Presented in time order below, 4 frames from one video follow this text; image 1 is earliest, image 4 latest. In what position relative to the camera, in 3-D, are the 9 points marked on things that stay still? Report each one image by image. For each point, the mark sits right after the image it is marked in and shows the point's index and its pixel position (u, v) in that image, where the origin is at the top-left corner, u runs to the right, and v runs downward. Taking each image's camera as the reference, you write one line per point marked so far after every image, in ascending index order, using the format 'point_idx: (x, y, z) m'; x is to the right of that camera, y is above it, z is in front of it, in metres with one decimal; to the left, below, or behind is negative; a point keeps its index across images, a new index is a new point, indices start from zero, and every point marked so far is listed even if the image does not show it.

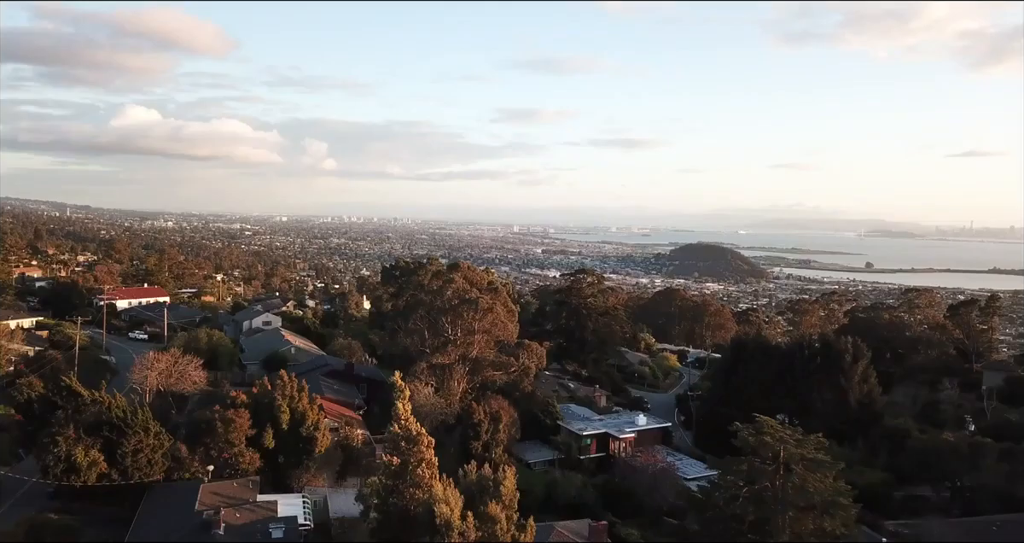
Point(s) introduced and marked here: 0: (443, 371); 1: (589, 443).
0: (-1.7, -2.5, +19.3) m
1: (+1.9, -4.1, +18.7) m
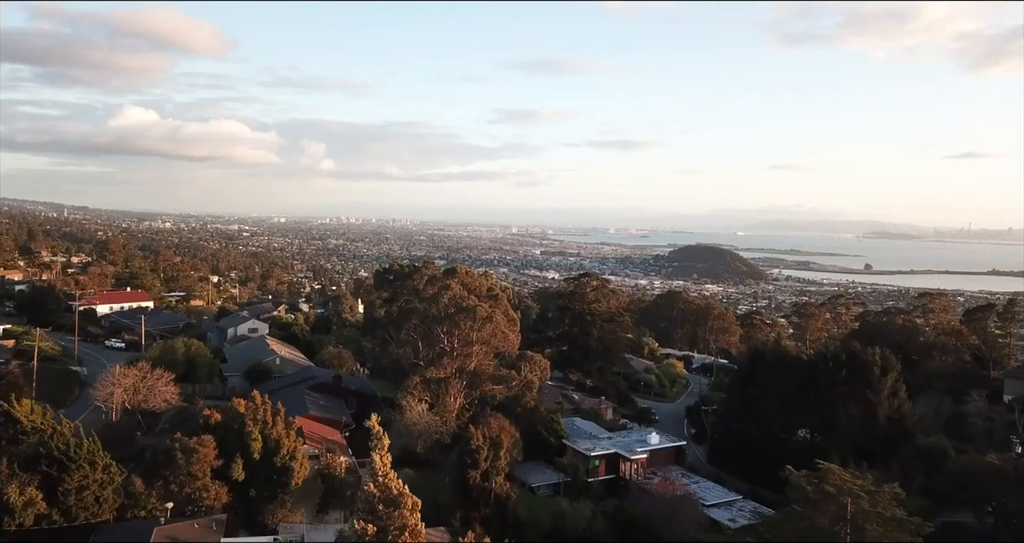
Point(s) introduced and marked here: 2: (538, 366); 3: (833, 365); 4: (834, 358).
0: (-1.7, -2.6, +17.7) m
1: (+1.9, -4.3, +17.2) m
2: (+0.6, -2.3, +18.8) m
3: (+8.3, -2.4, +19.9) m
4: (+8.3, -2.3, +20.0) m
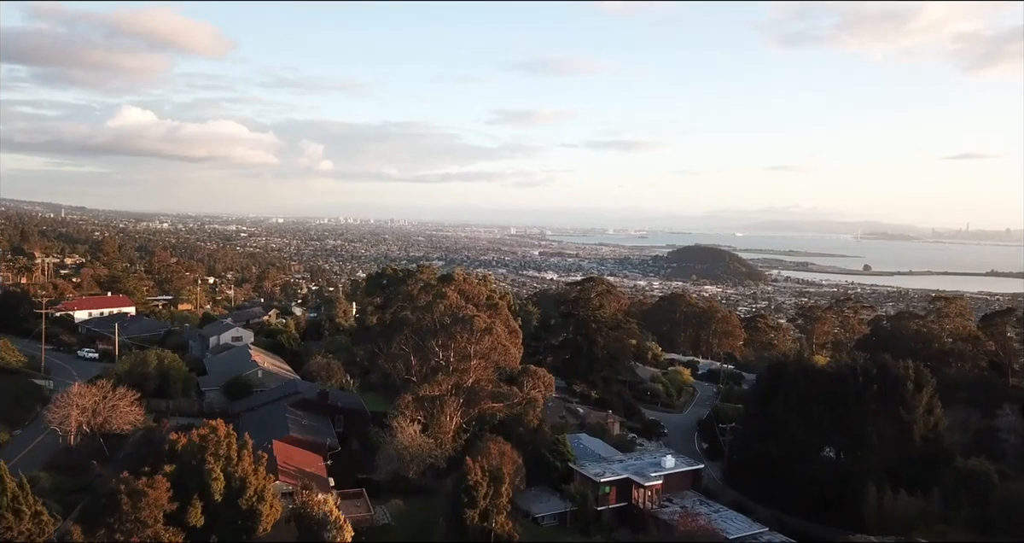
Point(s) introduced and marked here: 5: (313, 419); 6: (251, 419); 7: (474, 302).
0: (-1.6, -2.7, +16.1) m
1: (+1.9, -4.4, +15.6) m
2: (+0.6, -2.4, +17.2) m
3: (+8.3, -2.6, +18.4) m
4: (+8.4, -2.4, +18.4) m
5: (-4.4, -3.3, +17.3) m
6: (-5.8, -3.3, +17.3) m
7: (-1.0, -0.7, +19.3) m
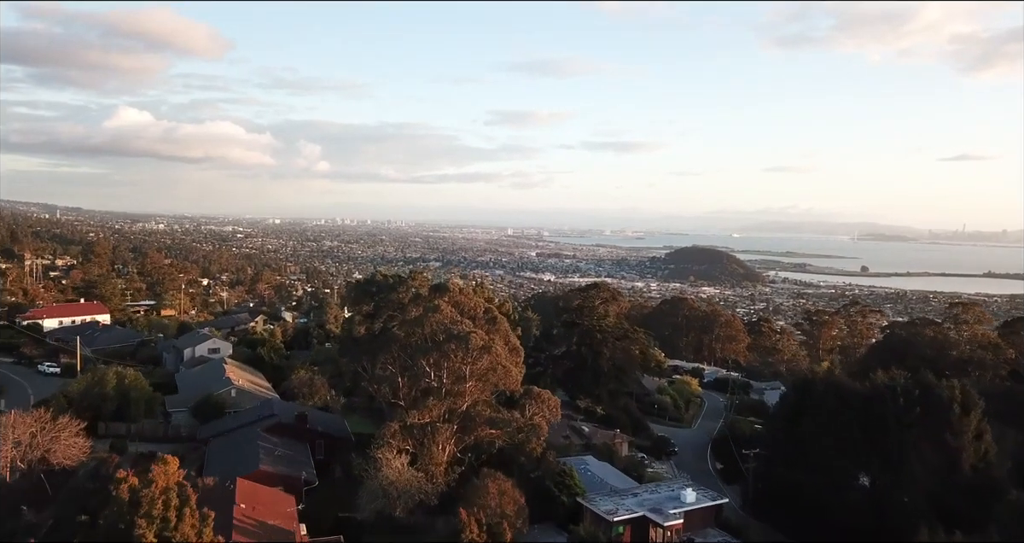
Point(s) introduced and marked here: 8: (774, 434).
0: (-1.6, -2.9, +14.3) m
1: (+2.0, -4.6, +13.7) m
2: (+0.7, -2.6, +15.3) m
3: (+8.3, -2.7, +16.5) m
4: (+8.4, -2.6, +16.6) m
5: (-4.4, -3.5, +15.5) m
6: (-5.8, -3.5, +15.4) m
7: (-1.0, -0.9, +17.4) m
8: (+6.2, -3.9, +18.6) m
